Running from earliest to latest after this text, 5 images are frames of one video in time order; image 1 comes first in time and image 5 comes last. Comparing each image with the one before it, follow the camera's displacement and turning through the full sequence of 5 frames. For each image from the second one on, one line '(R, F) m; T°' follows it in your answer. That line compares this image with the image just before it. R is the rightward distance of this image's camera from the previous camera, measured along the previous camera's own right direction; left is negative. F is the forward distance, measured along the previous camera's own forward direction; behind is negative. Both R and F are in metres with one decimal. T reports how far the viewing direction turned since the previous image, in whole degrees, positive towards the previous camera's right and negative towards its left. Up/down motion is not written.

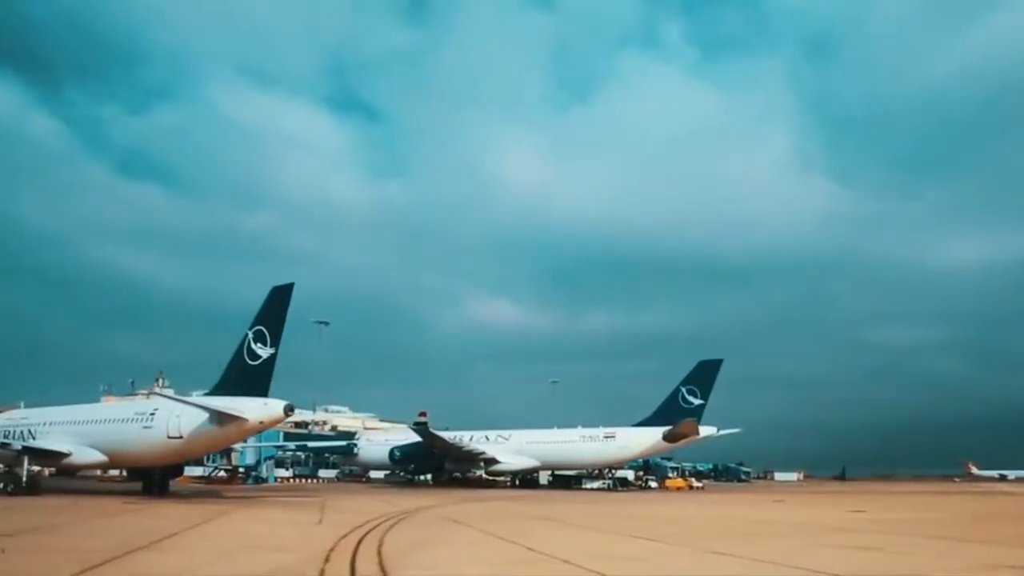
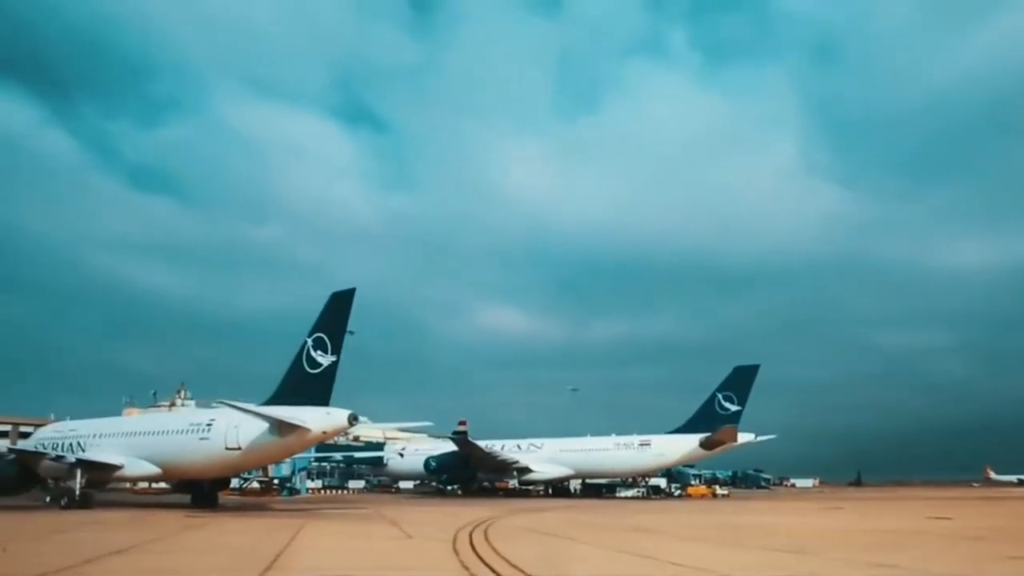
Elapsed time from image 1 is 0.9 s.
(-1.8, +0.6) m; 0°
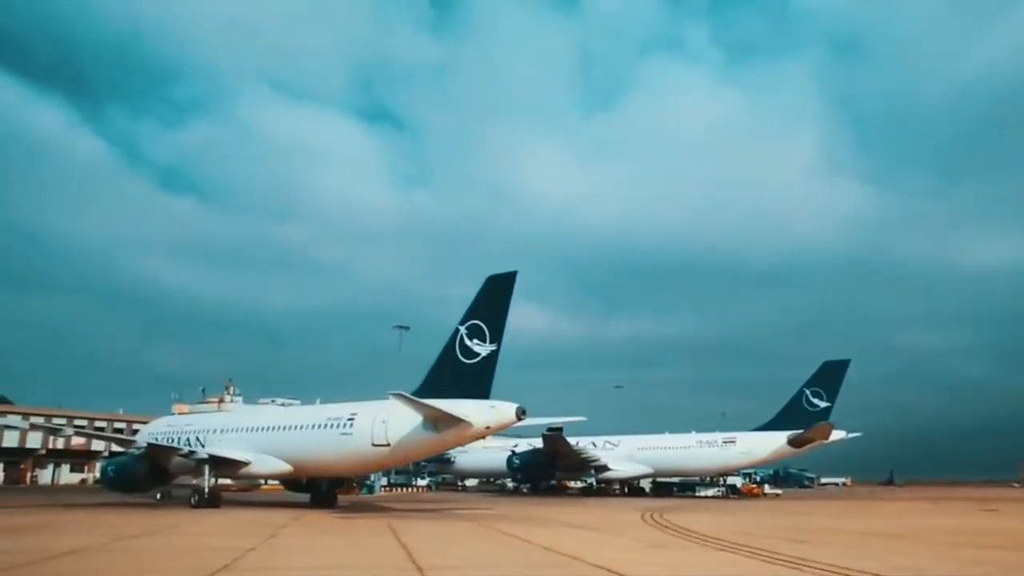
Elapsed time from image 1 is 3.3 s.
(-4.4, +1.6) m; -1°
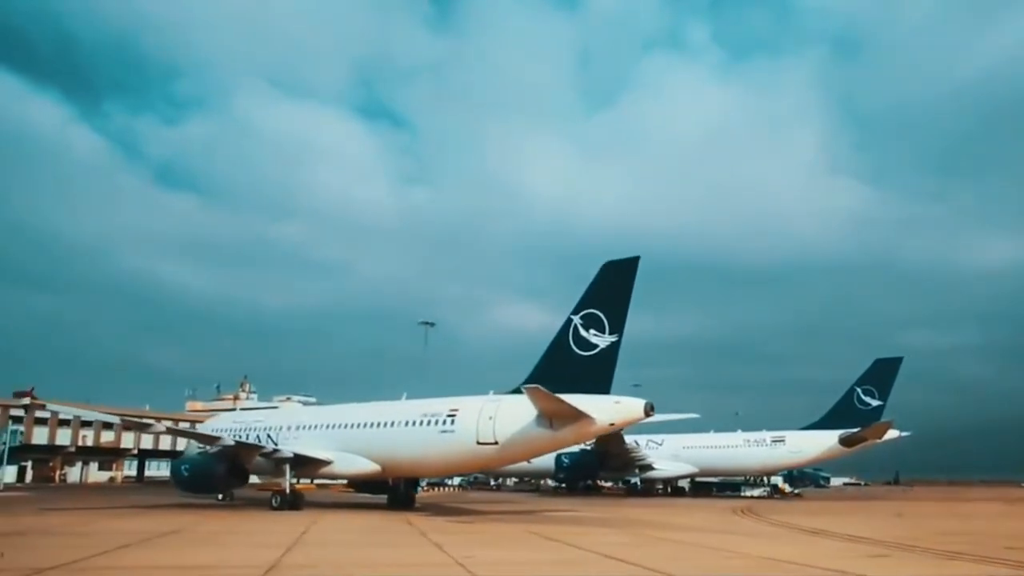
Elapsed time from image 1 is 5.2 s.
(-3.3, +1.6) m; 0°
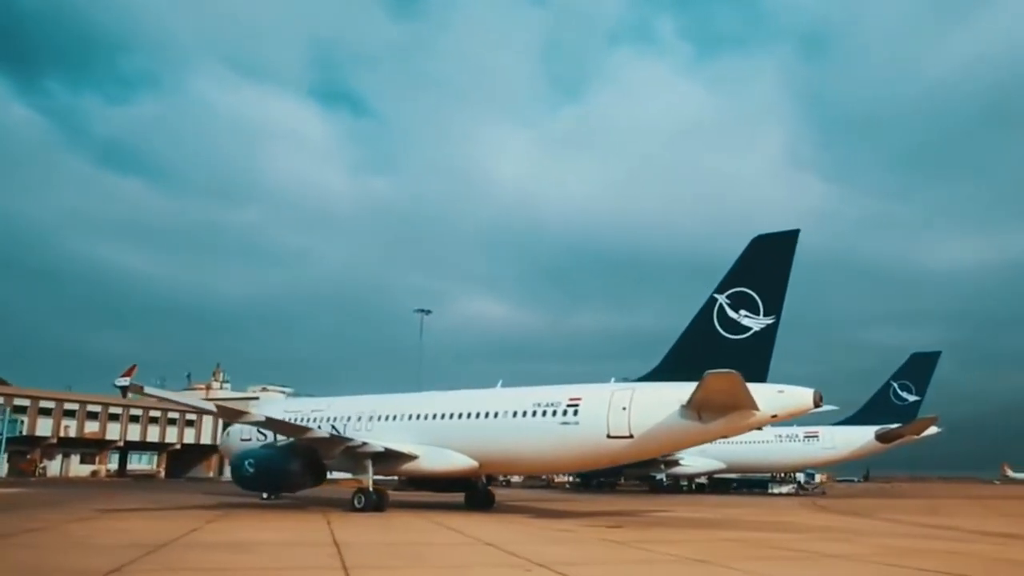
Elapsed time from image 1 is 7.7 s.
(-4.2, +2.9) m; +3°
